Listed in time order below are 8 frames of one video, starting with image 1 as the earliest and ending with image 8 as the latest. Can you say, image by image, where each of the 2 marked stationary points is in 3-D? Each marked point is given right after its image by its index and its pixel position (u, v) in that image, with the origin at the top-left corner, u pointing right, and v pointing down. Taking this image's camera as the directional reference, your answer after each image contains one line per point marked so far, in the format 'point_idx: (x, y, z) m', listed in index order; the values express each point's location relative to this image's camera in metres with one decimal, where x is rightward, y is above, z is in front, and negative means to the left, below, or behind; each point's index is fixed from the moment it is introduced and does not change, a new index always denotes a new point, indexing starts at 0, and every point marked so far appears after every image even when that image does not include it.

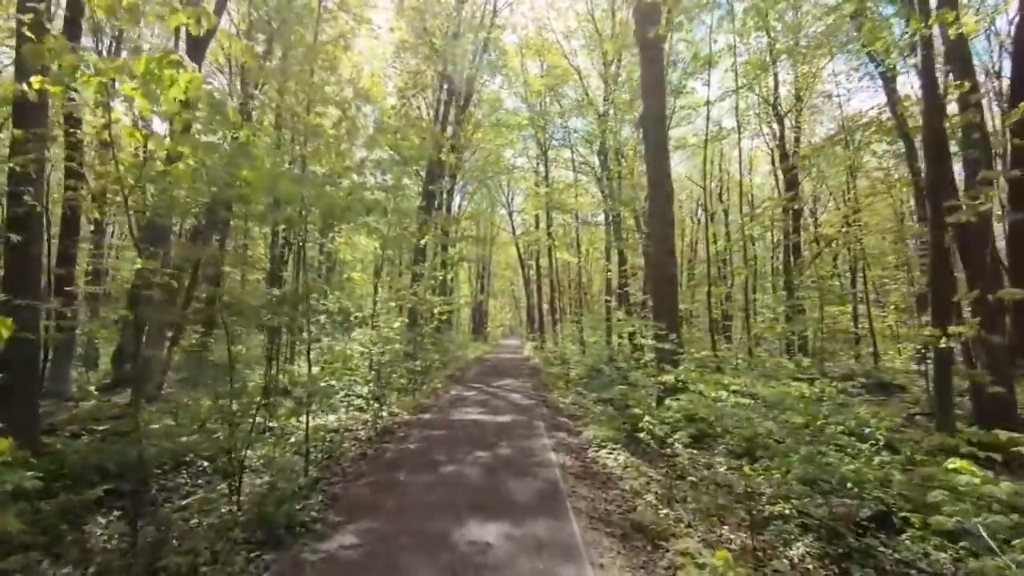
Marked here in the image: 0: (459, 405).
0: (-0.9, -1.9, +9.3) m
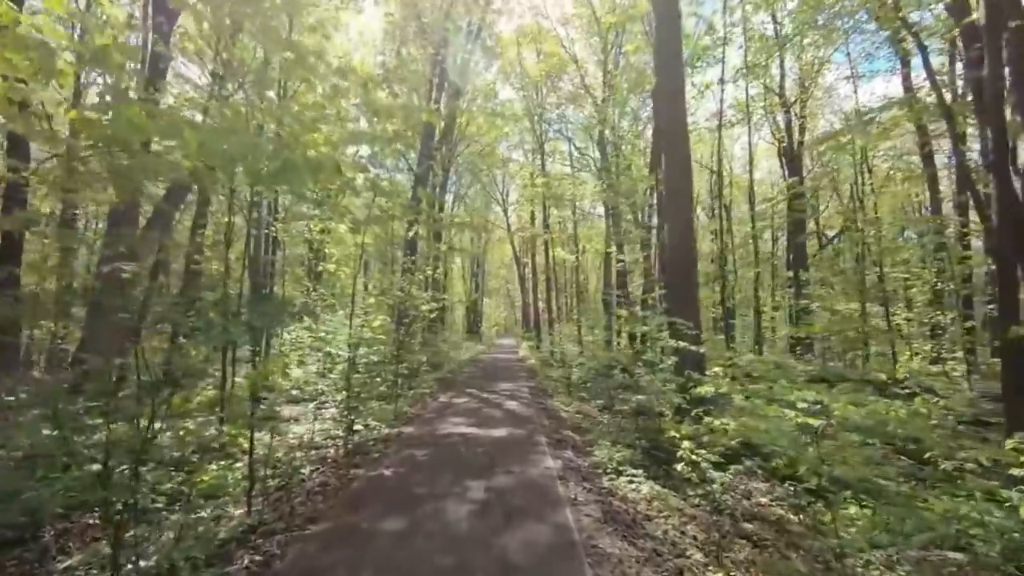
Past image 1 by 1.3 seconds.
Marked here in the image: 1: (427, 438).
0: (-0.9, -1.8, +8.2) m
1: (-1.1, -1.9, +7.3) m
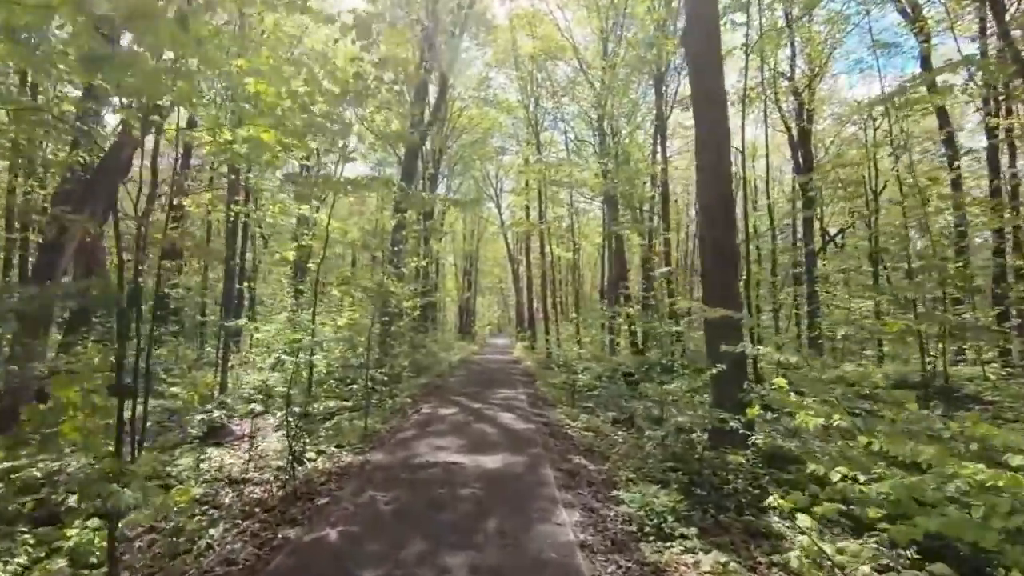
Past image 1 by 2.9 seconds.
0: (-1.0, -1.7, +6.7) m
1: (-1.1, -1.8, +5.8) m
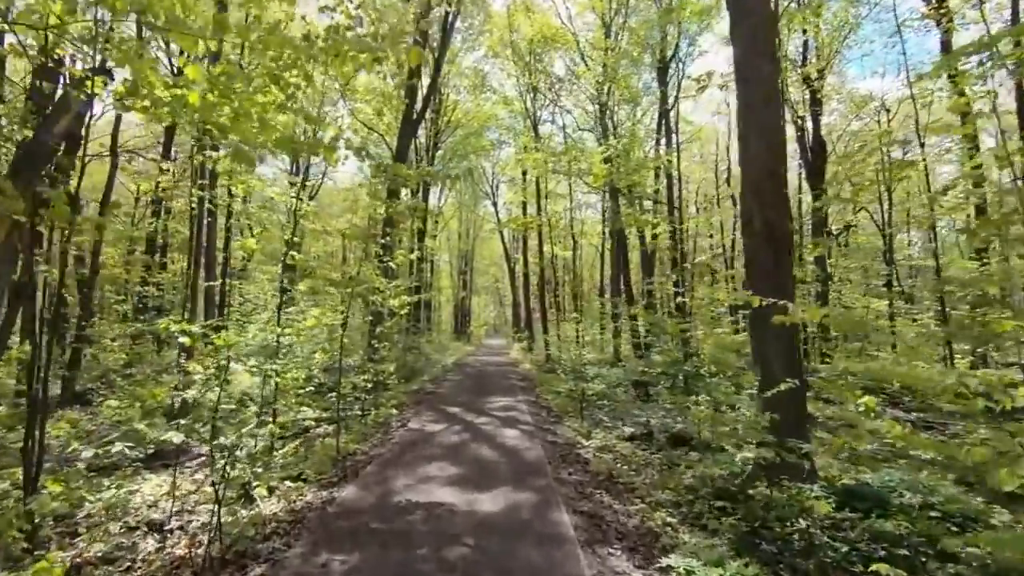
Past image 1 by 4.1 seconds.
0: (-1.0, -1.7, +5.5) m
1: (-1.1, -1.7, +4.6) m
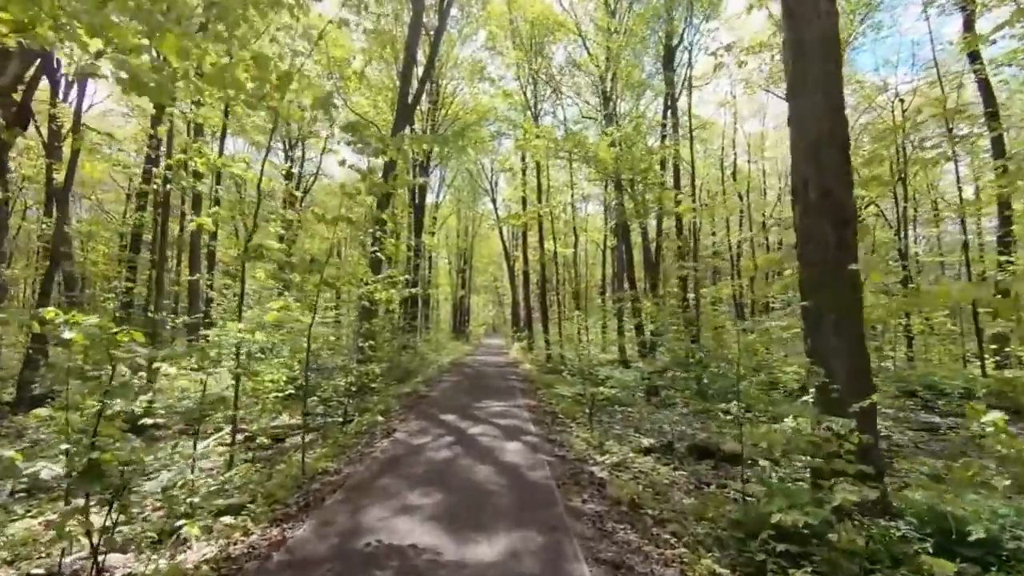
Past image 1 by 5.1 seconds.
0: (-1.0, -1.6, +4.6) m
1: (-1.1, -1.6, +3.7) m
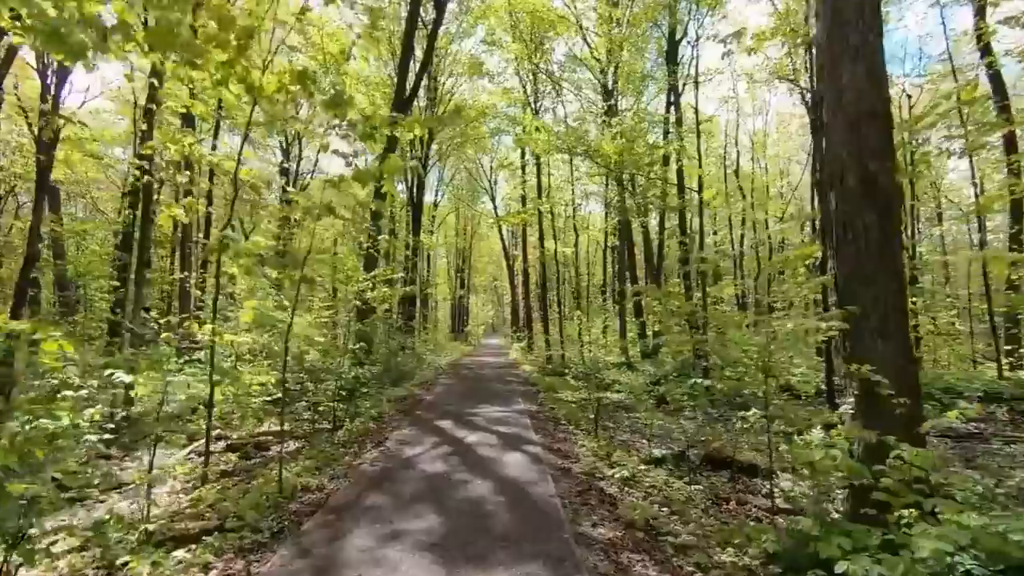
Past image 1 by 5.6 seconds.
0: (-0.9, -1.5, +4.1) m
1: (-1.0, -1.6, +3.2) m
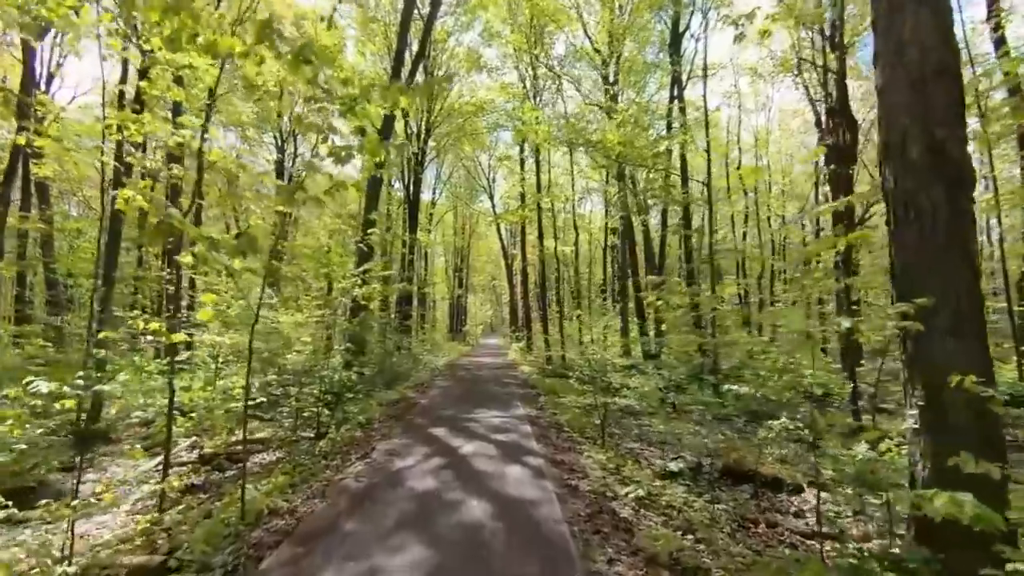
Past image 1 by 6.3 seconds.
0: (-0.9, -1.5, +3.5) m
1: (-1.0, -1.5, +2.6) m
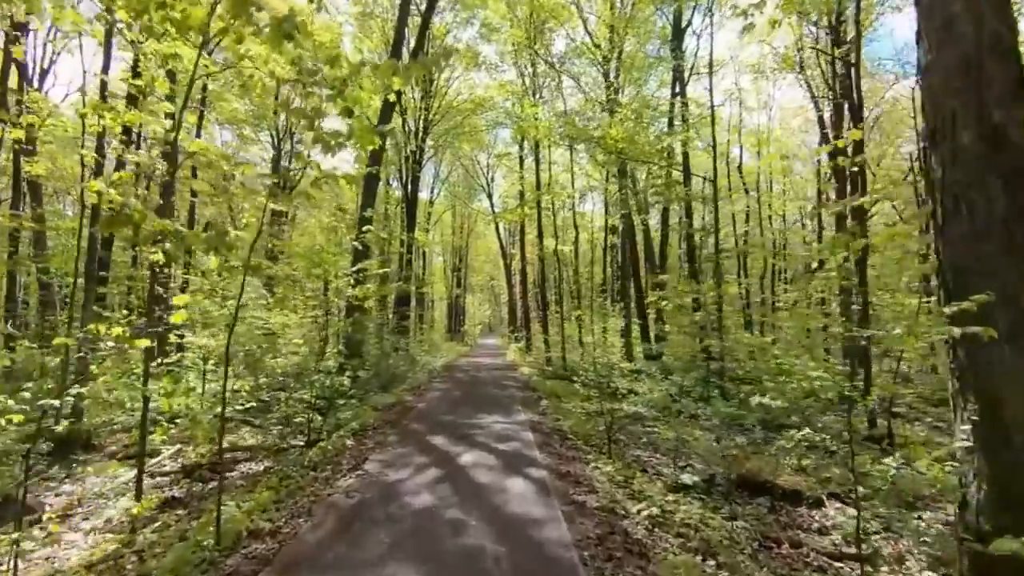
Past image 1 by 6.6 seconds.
0: (-0.9, -1.5, +3.2) m
1: (-1.0, -1.5, +2.3) m
